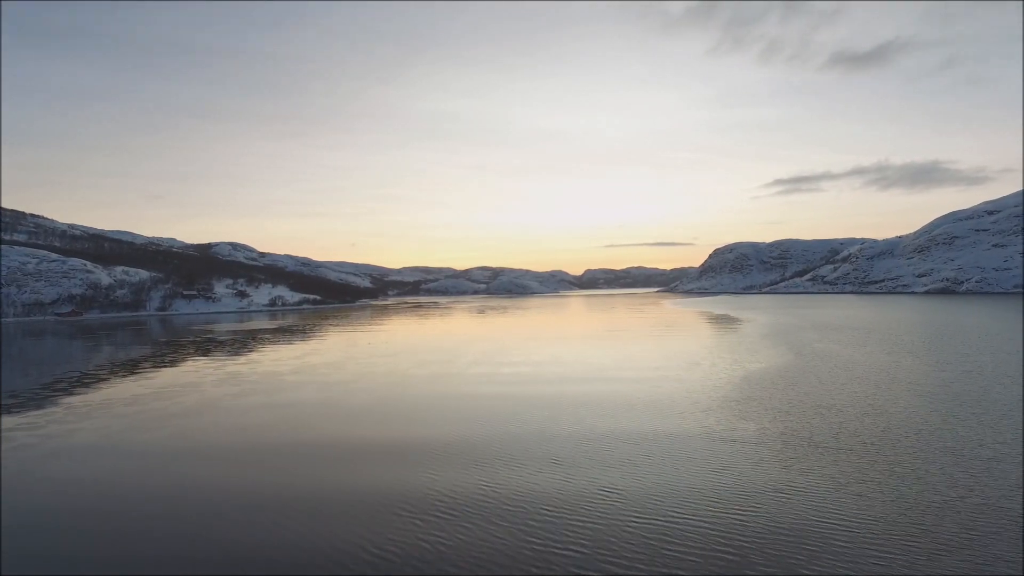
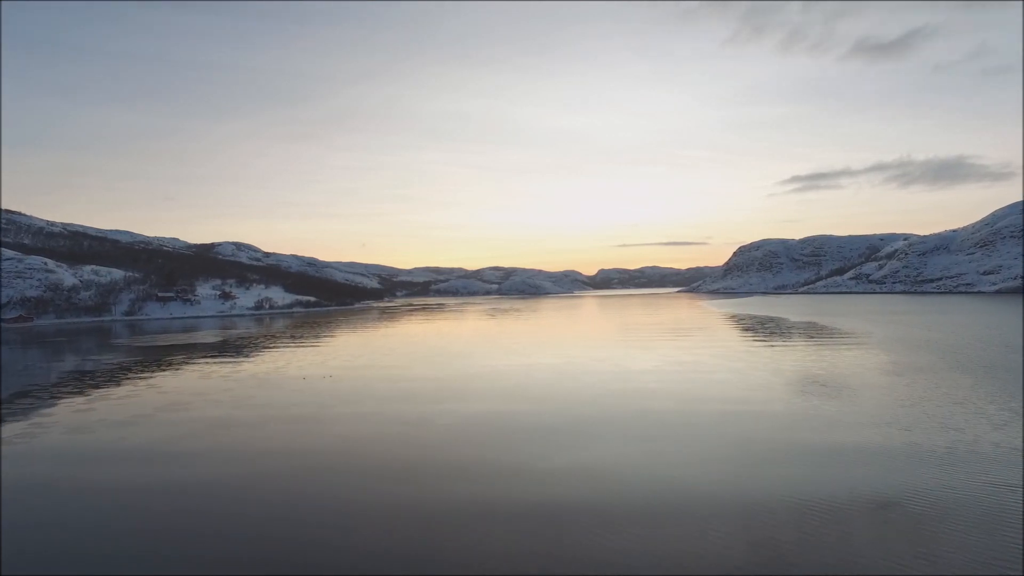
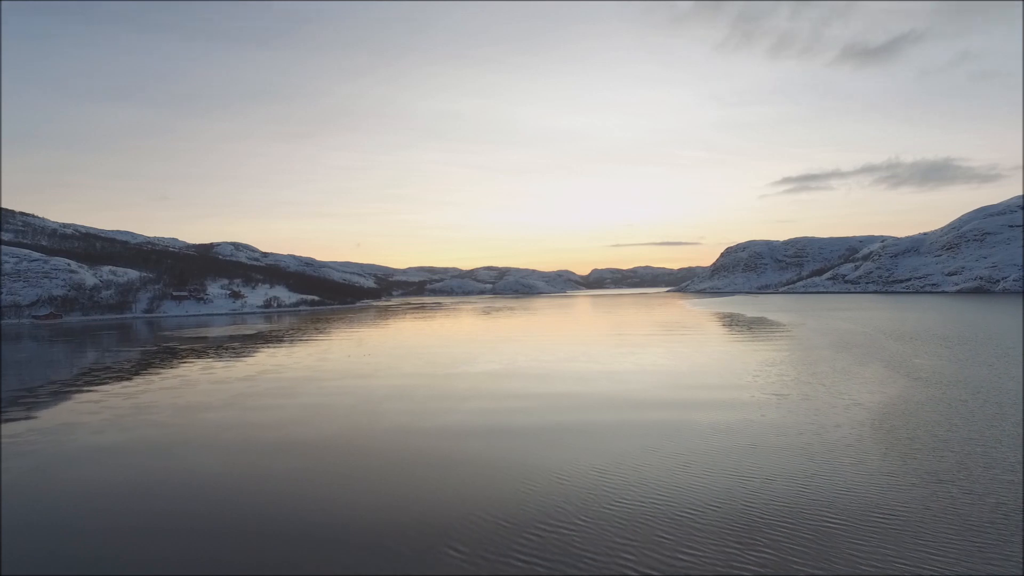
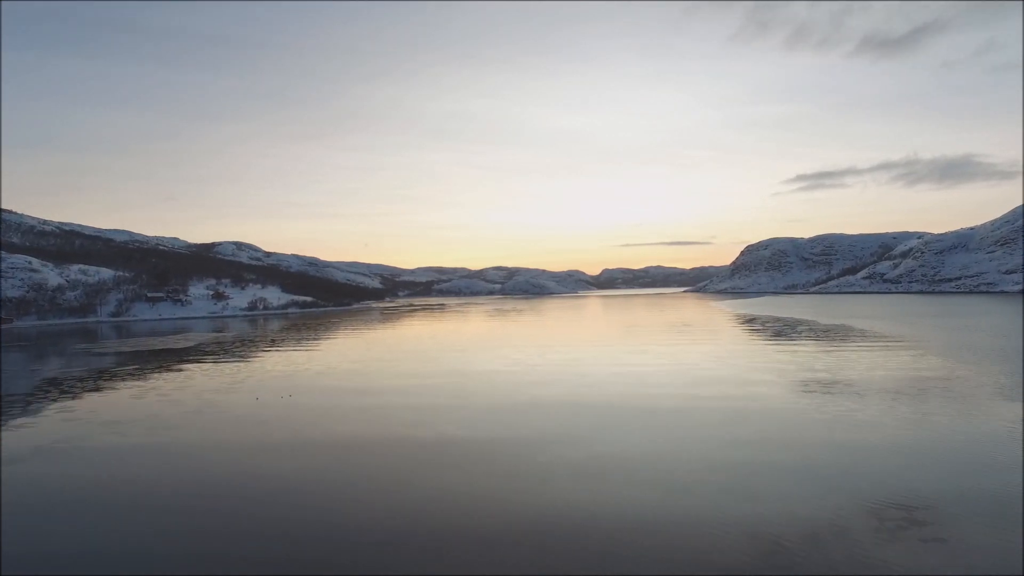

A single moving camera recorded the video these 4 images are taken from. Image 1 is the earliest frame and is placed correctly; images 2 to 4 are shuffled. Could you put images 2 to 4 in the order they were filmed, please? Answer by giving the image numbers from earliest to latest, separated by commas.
3, 2, 4
